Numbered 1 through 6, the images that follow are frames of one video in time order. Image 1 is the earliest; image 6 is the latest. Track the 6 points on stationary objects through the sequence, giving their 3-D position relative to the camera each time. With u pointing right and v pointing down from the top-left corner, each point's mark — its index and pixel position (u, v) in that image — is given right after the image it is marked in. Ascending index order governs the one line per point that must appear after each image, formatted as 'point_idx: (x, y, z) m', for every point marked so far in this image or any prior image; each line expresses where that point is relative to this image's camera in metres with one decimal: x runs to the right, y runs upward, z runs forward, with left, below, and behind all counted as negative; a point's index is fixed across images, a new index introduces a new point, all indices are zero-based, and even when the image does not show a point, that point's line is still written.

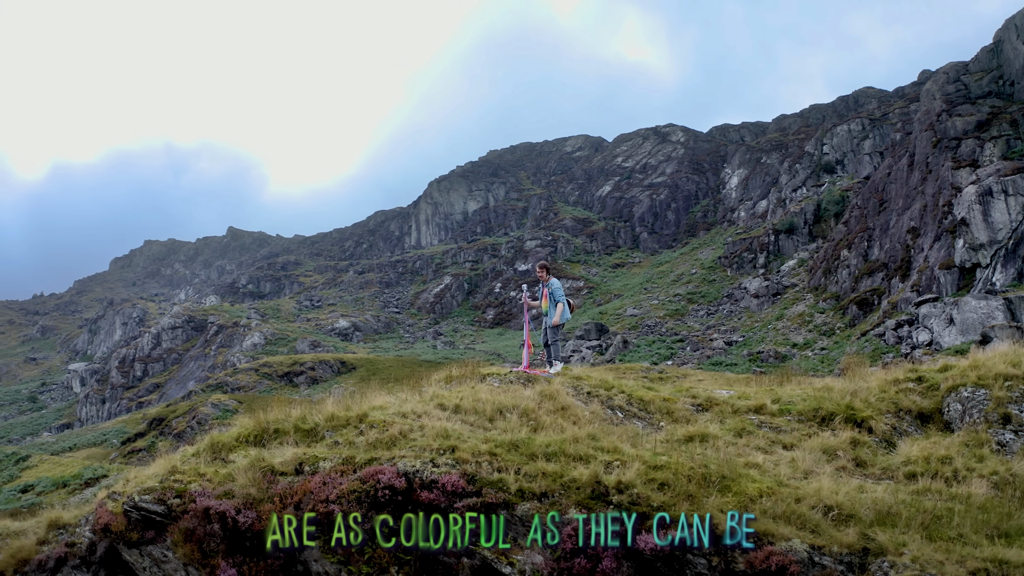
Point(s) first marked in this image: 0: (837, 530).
0: (+3.4, -2.5, +5.4) m
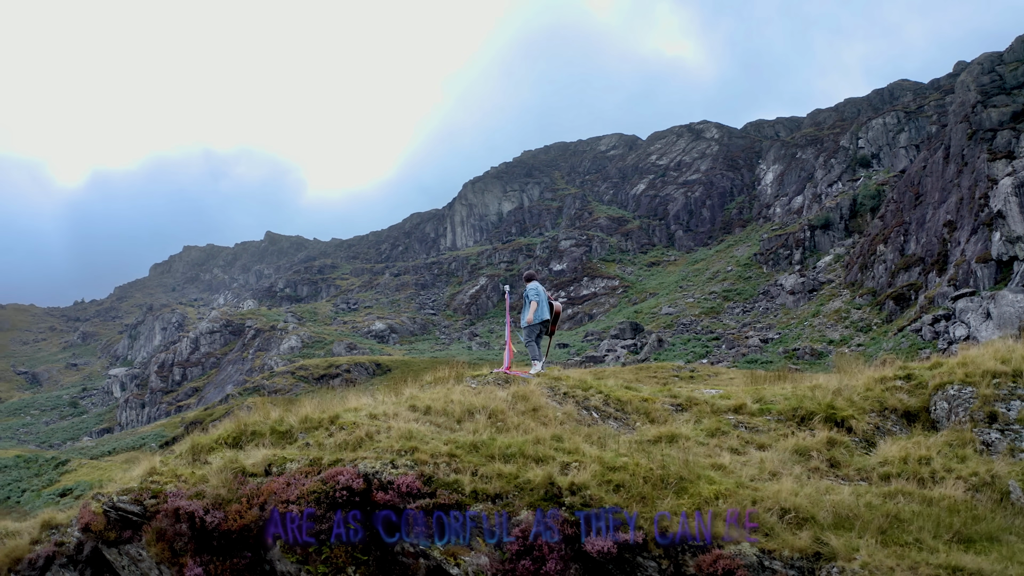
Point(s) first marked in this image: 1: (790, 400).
0: (+2.8, -2.5, +5.2) m
1: (+4.6, -1.9, +8.6) m
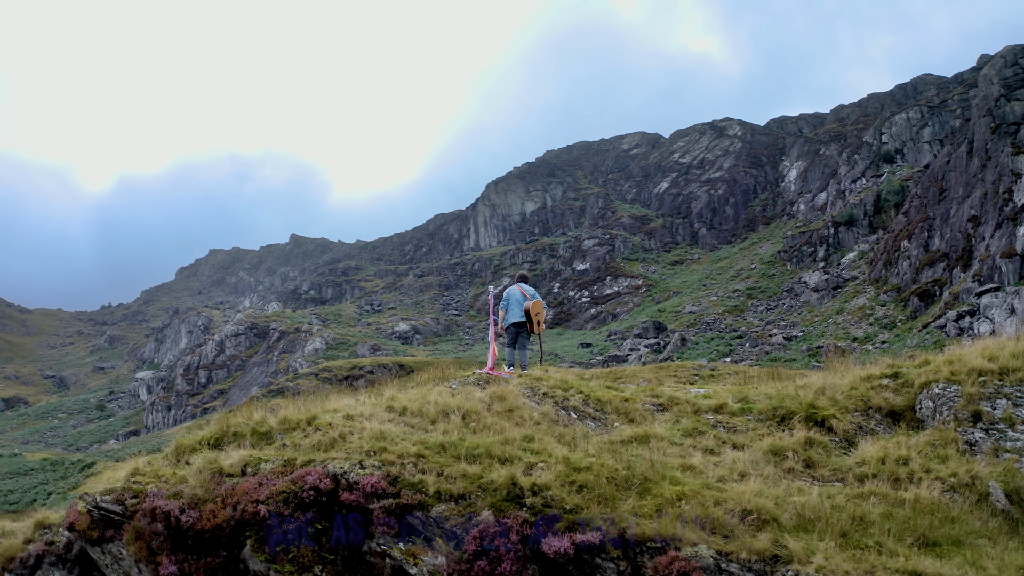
0: (+2.4, -2.5, +5.2) m
1: (+4.3, -1.8, +8.5) m
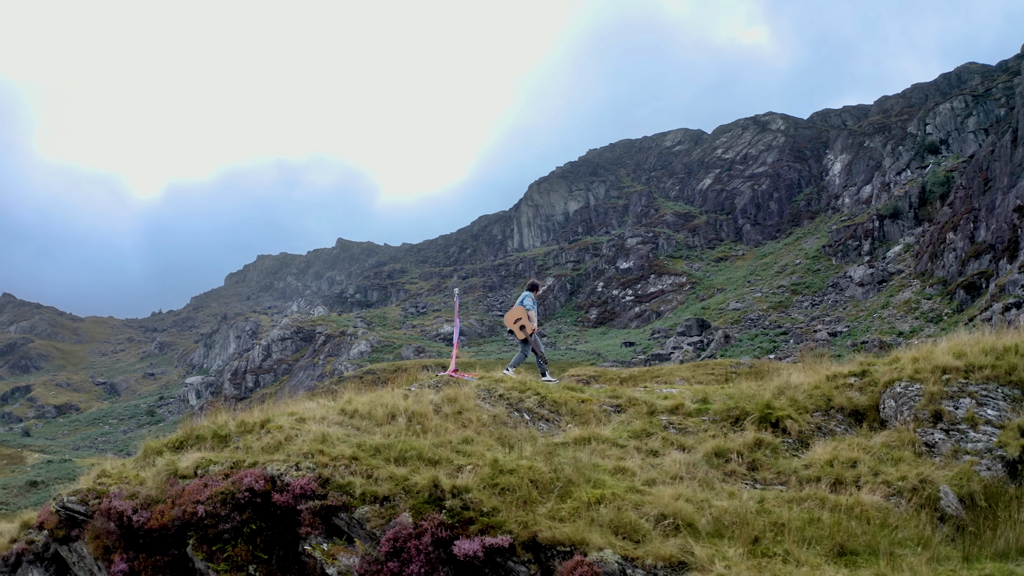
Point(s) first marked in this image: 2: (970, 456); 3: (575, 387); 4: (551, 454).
0: (+1.5, -2.5, +5.0) m
1: (+3.5, -1.8, +8.2) m
2: (+5.5, -2.0, +6.1) m
3: (+1.2, -1.8, +9.3) m
4: (+0.5, -2.1, +6.7) m
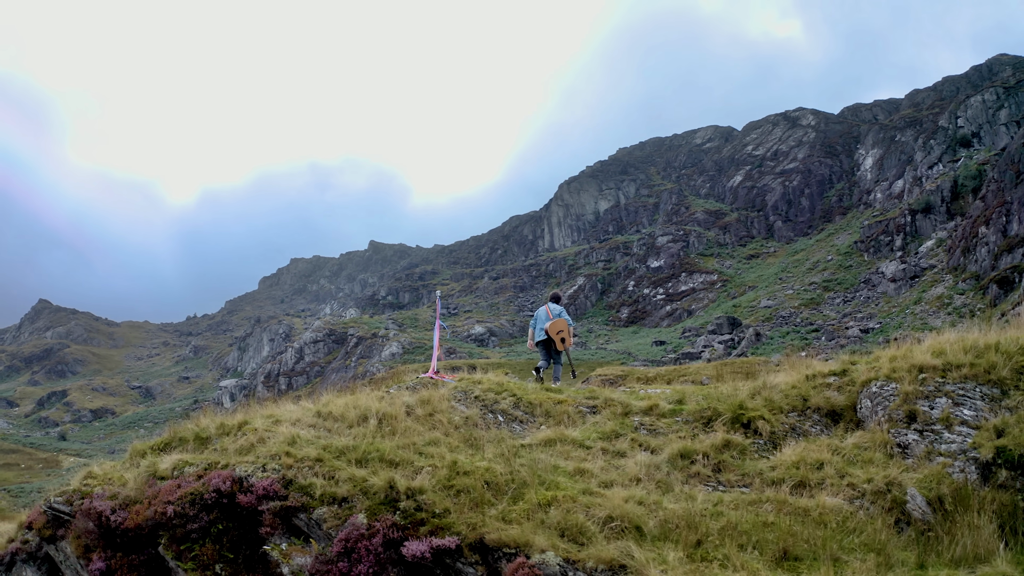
0: (+0.9, -2.5, +5.0) m
1: (+3.1, -1.8, +8.1) m
2: (+4.9, -1.9, +5.9) m
3: (+0.8, -1.8, +9.3) m
4: (0.0, -2.2, +6.6) m
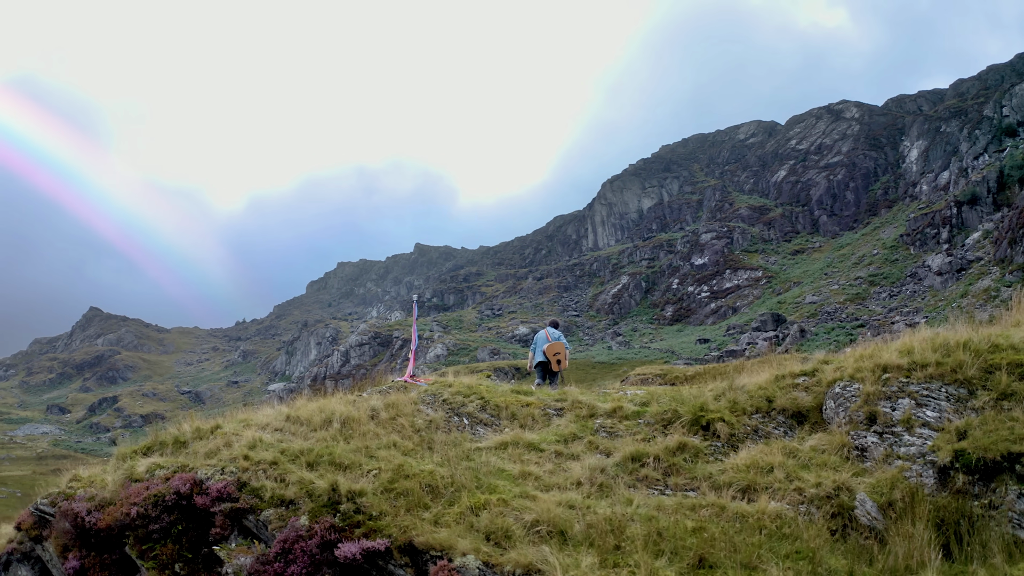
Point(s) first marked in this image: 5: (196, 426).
0: (+0.2, -2.5, +4.9) m
1: (+2.5, -1.8, +8.0) m
2: (+4.2, -1.9, +5.6) m
3: (+0.3, -1.9, +9.3) m
4: (-0.6, -2.2, +6.6) m
5: (-5.6, -2.5, +9.3) m
